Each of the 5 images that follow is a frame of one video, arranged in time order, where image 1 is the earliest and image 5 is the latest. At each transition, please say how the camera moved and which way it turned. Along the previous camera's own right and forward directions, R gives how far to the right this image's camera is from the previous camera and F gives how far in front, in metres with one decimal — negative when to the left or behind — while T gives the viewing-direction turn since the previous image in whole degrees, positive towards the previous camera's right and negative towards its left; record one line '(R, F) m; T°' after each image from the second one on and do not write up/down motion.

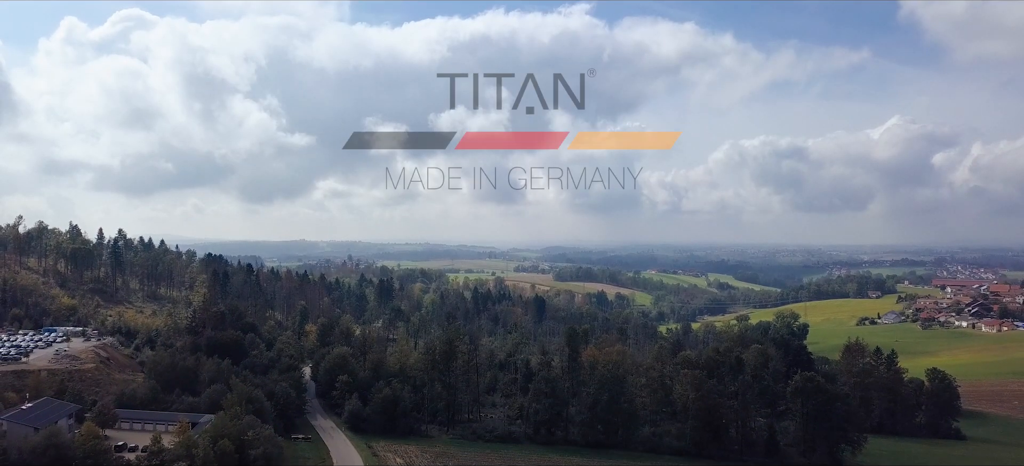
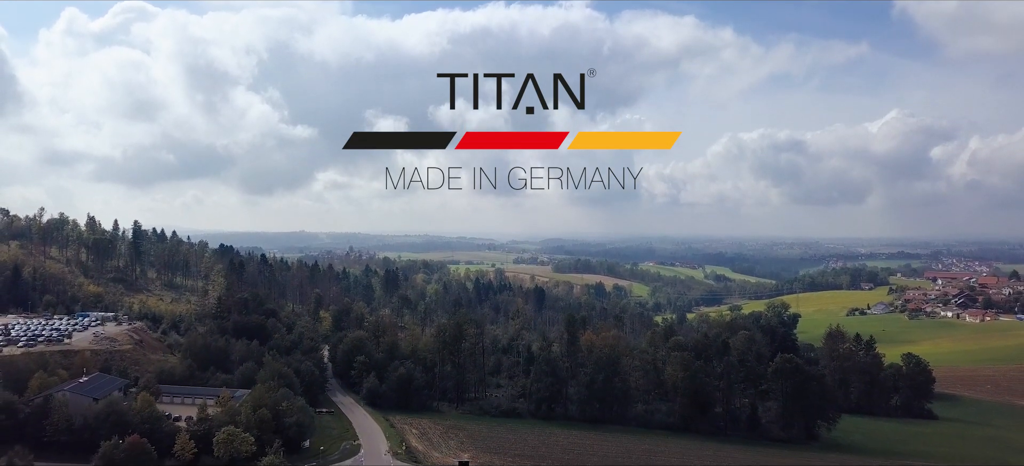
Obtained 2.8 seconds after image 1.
(-0.4, -3.3) m; 0°
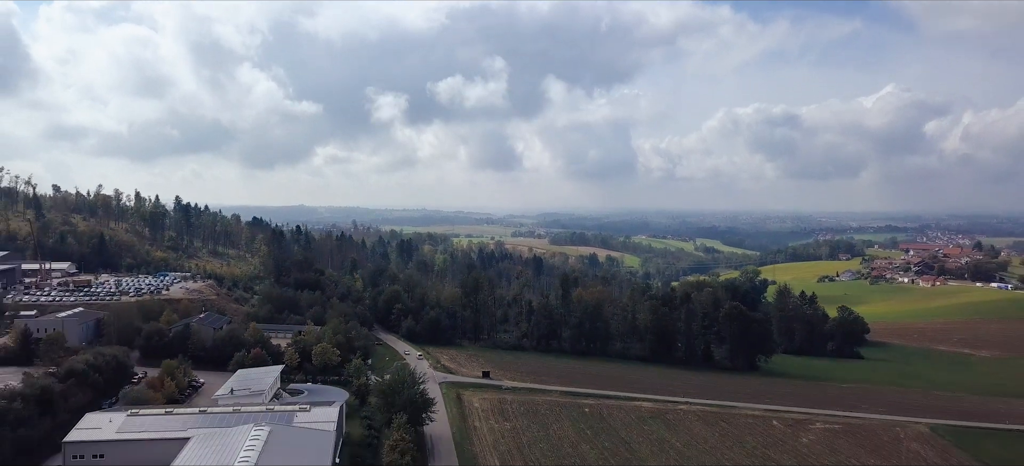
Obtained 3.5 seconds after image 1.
(-0.9, -10.9) m; 0°
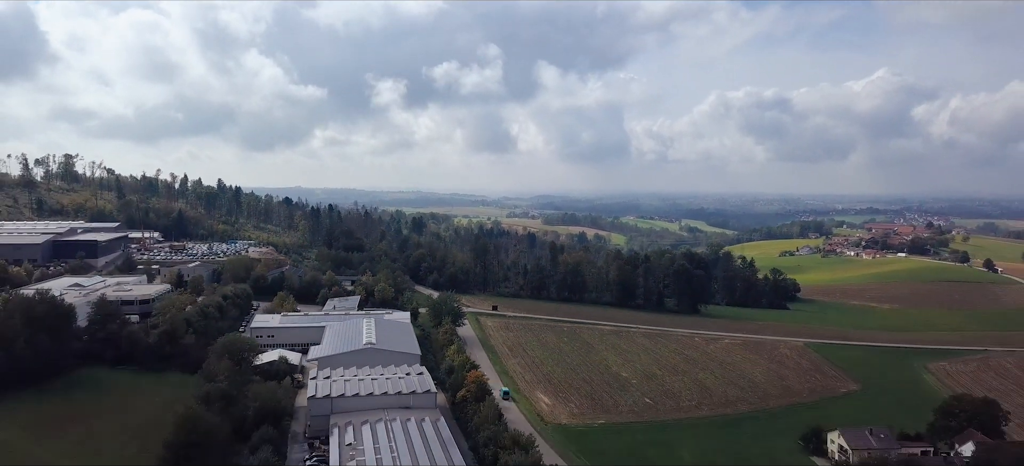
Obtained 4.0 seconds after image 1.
(-0.8, -16.3) m; +1°
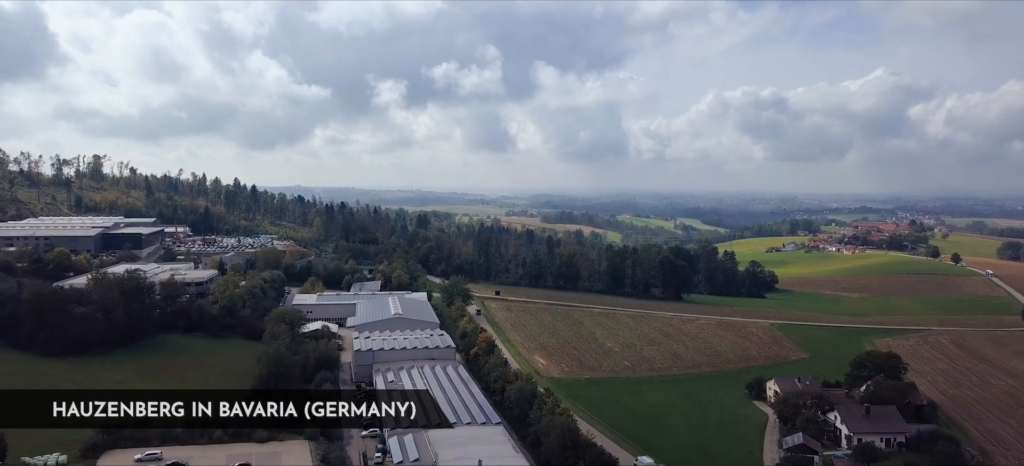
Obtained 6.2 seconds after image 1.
(-0.3, -7.3) m; 0°
